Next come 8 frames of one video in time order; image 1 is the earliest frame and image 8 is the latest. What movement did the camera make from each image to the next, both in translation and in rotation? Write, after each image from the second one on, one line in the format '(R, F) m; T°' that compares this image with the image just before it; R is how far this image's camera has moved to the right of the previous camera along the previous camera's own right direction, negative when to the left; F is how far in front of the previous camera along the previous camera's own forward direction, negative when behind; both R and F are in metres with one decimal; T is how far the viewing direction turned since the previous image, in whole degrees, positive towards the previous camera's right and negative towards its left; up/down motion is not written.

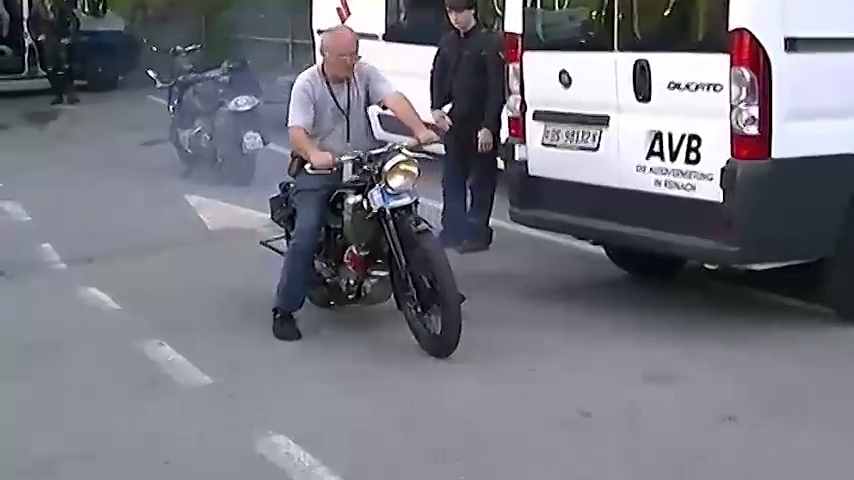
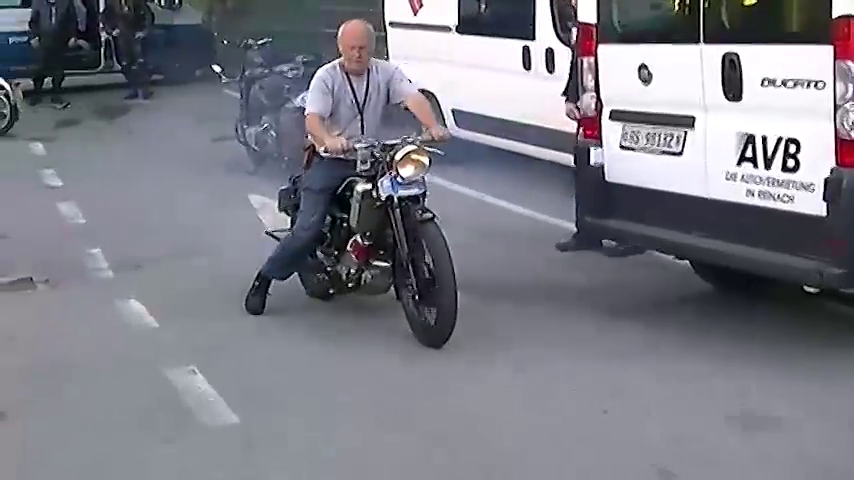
(+0.1, +0.7) m; -3°
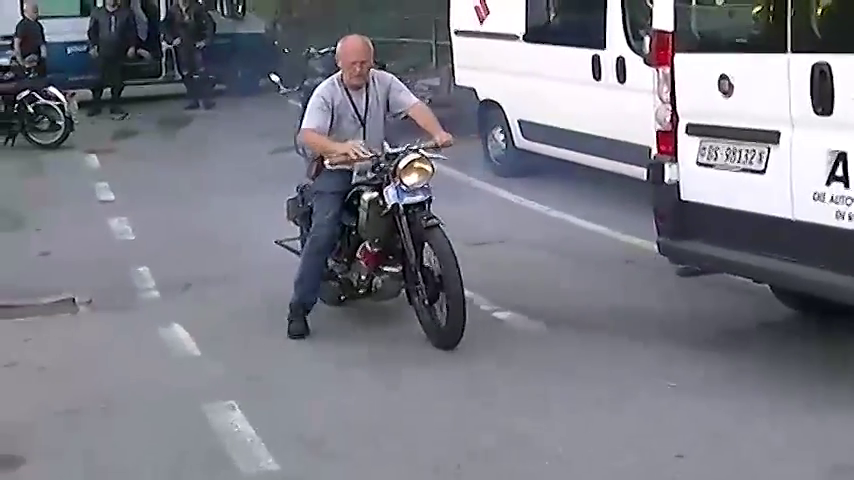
(0.0, +0.5) m; -2°
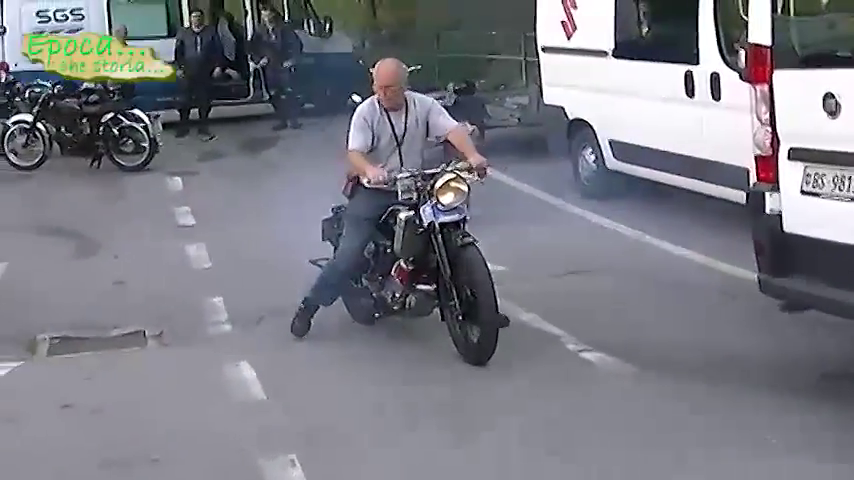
(+0.1, +0.4) m; -3°
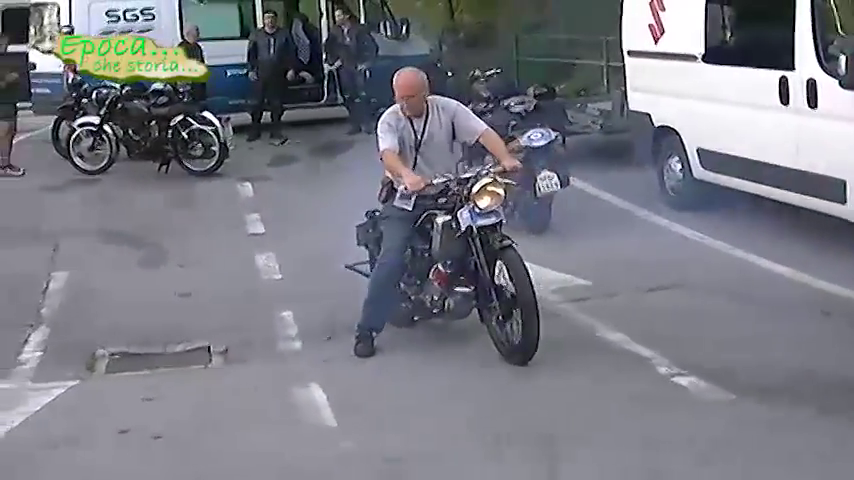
(0.0, +0.4) m; -2°
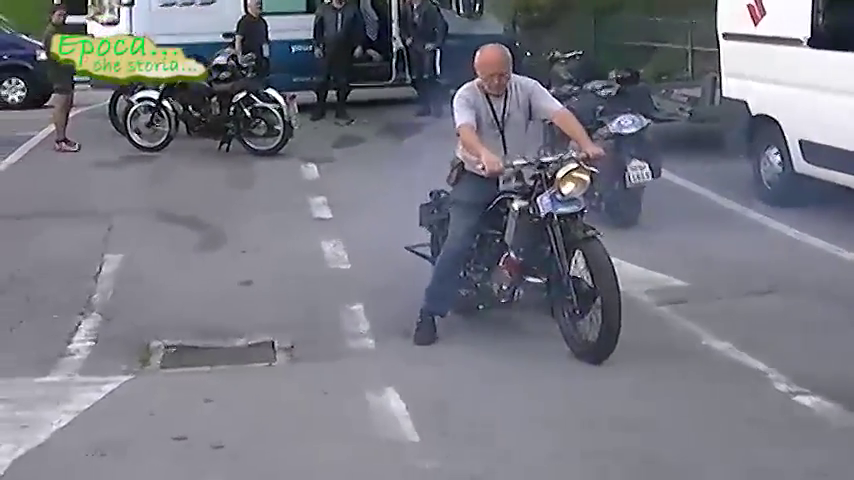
(-0.1, +0.7) m; -2°
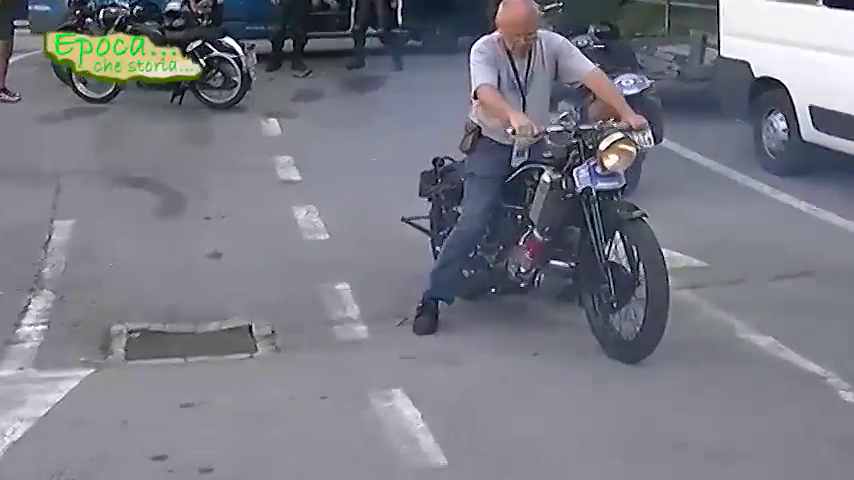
(-0.2, +0.8) m; +2°
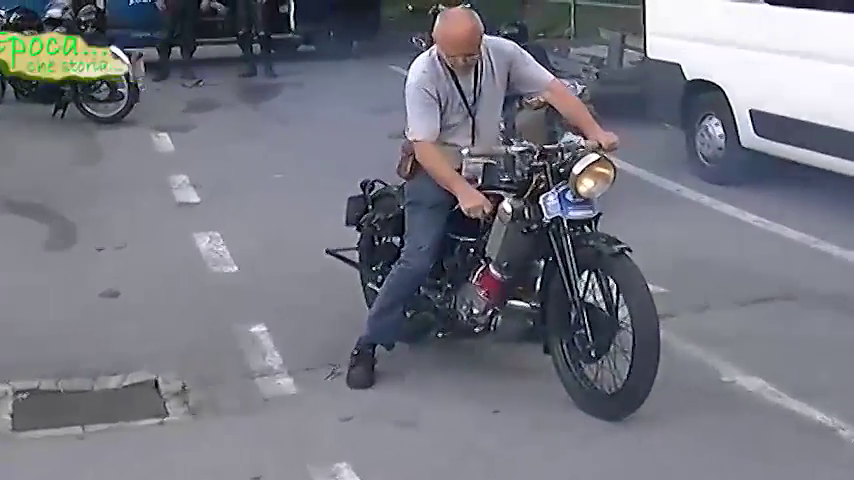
(-0.1, +0.8) m; +4°
